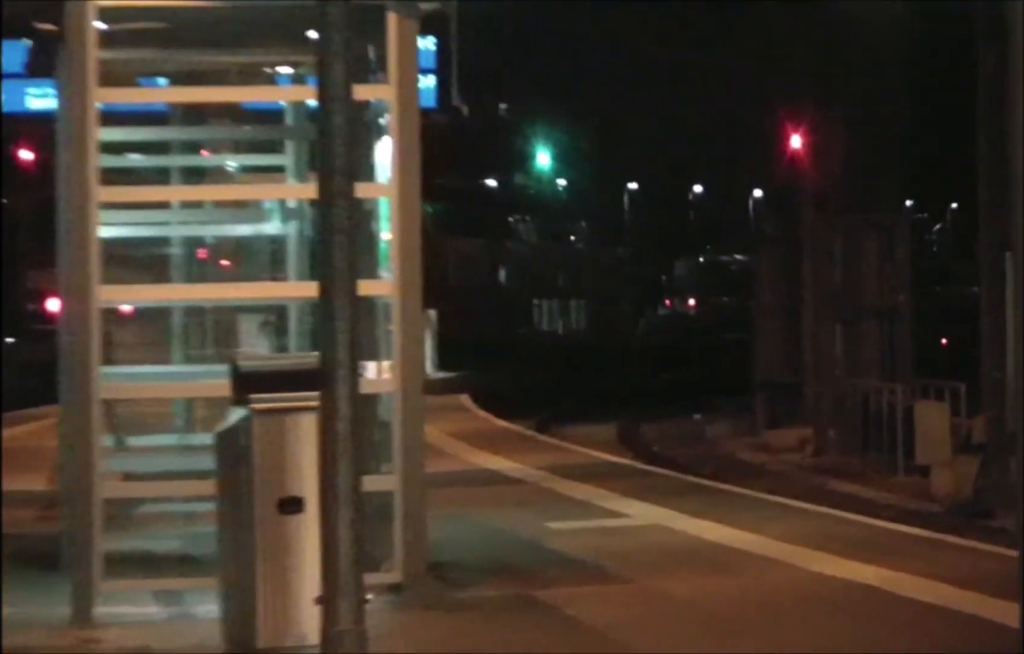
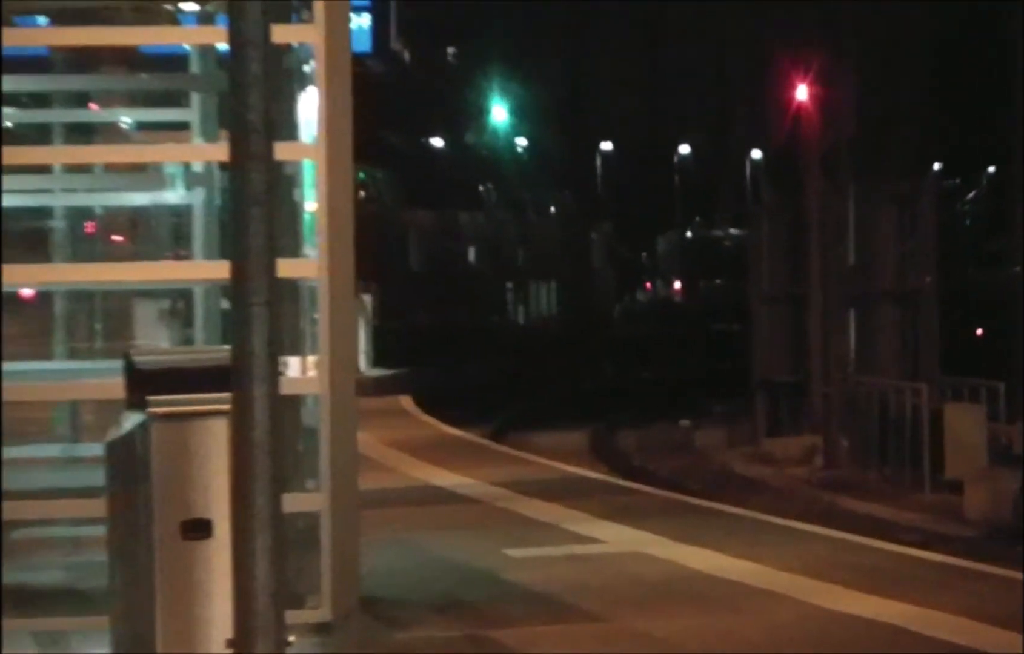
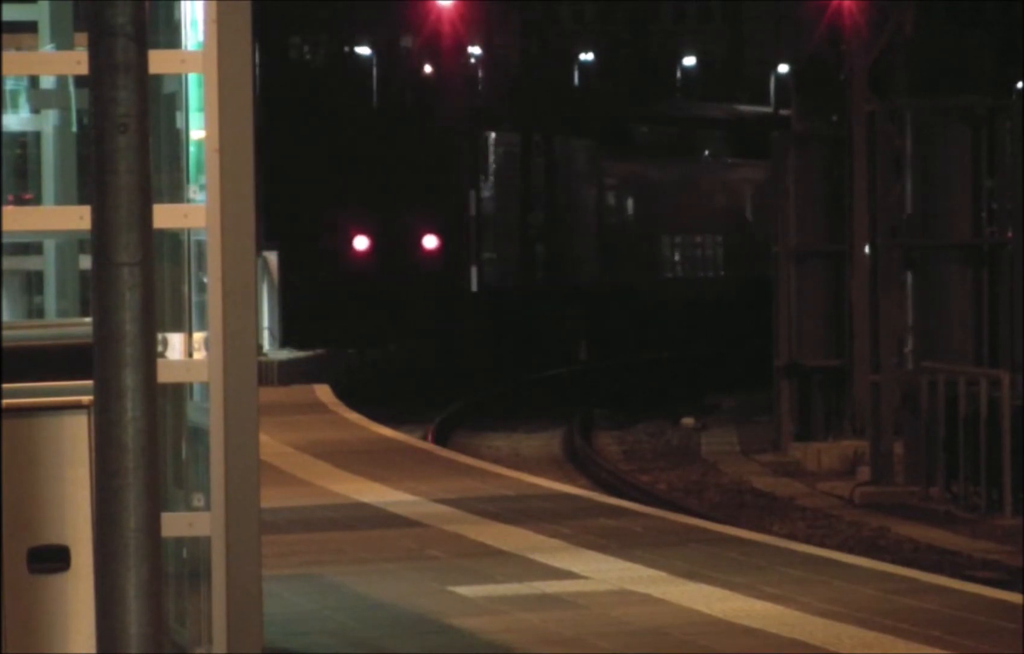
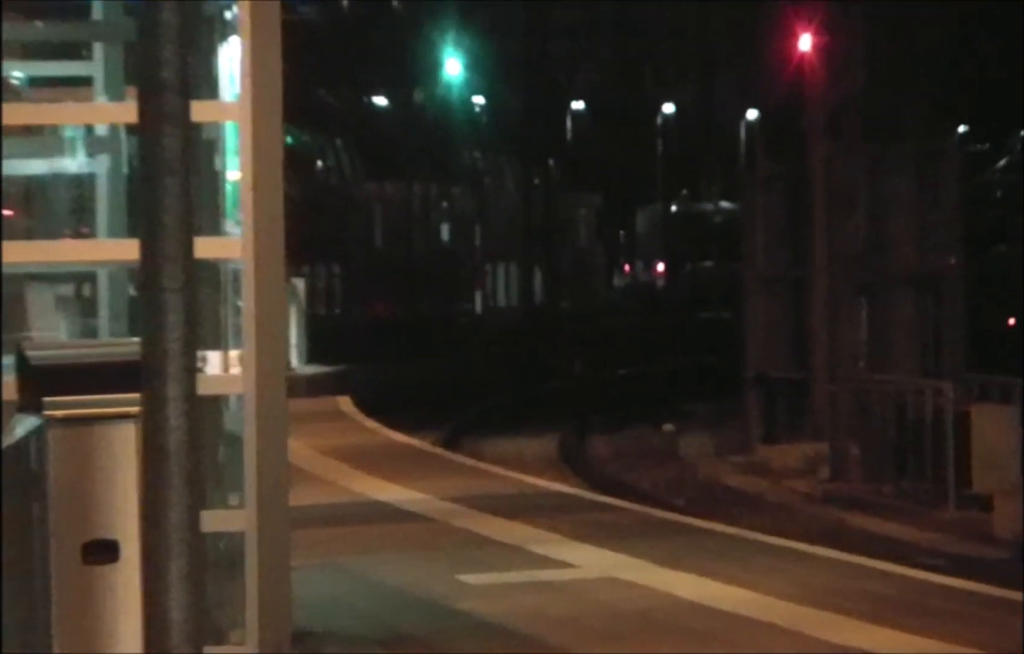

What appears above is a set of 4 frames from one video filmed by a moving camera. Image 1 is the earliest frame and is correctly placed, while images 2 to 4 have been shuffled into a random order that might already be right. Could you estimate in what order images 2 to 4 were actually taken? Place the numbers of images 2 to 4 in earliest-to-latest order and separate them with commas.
2, 4, 3
